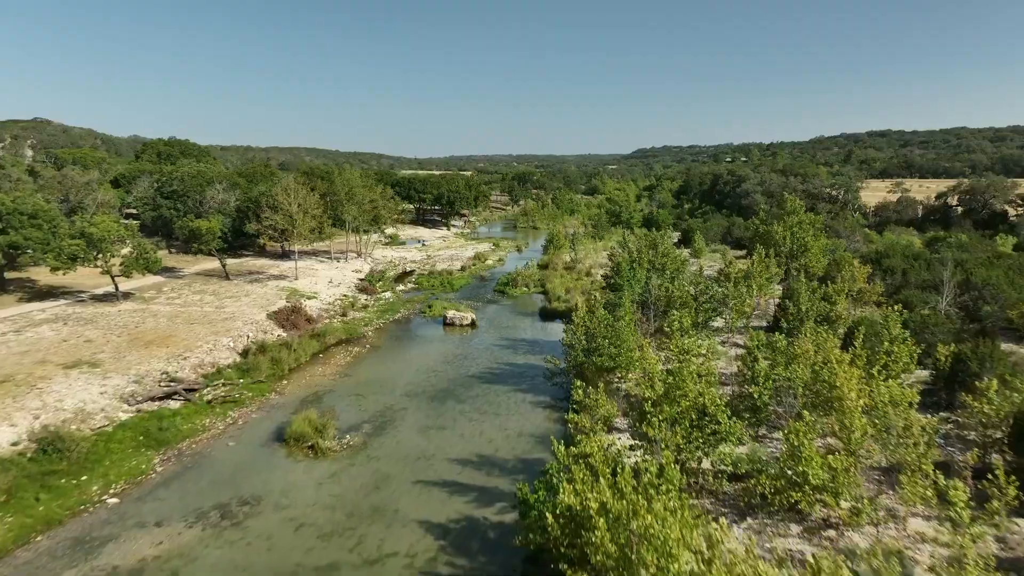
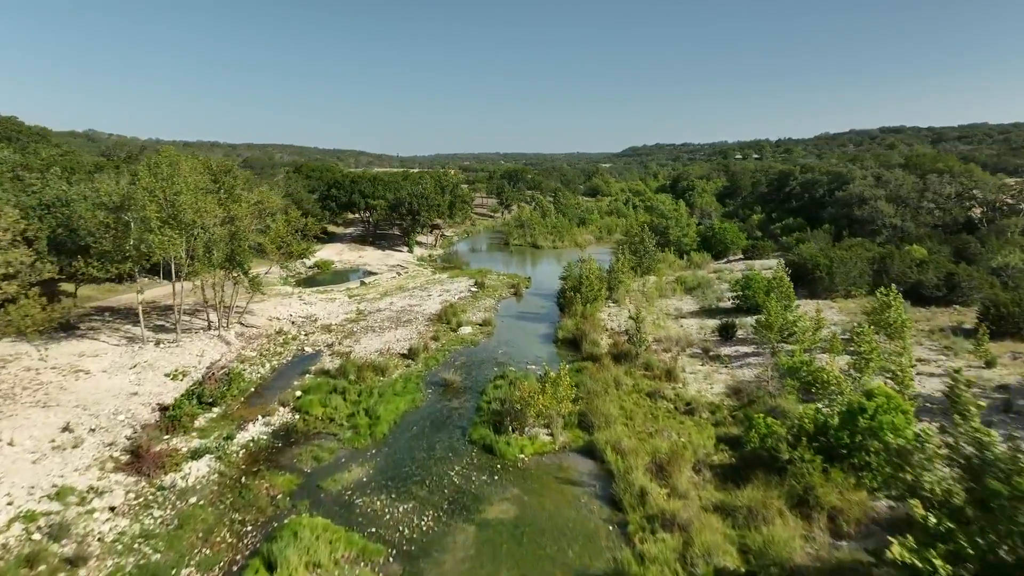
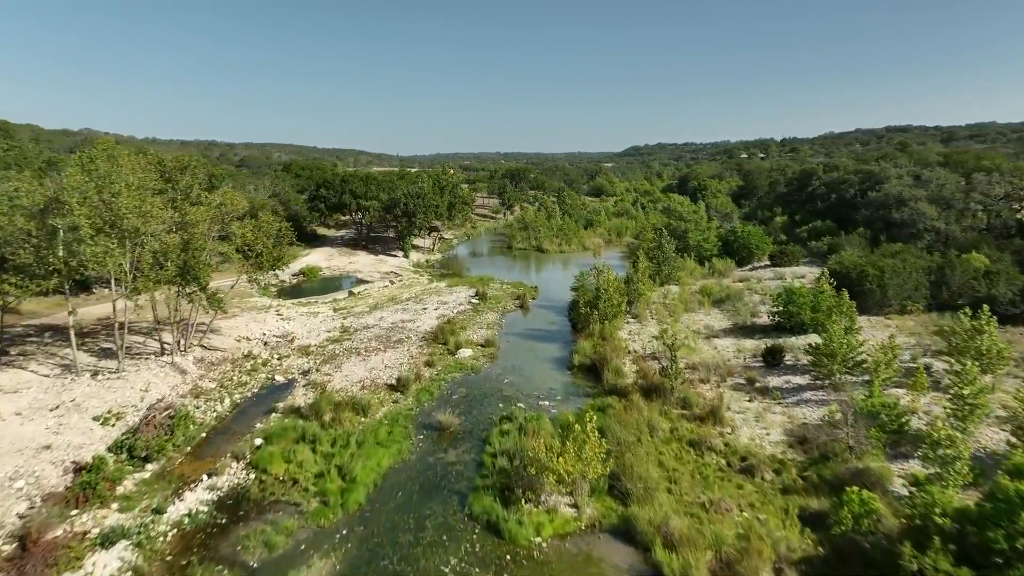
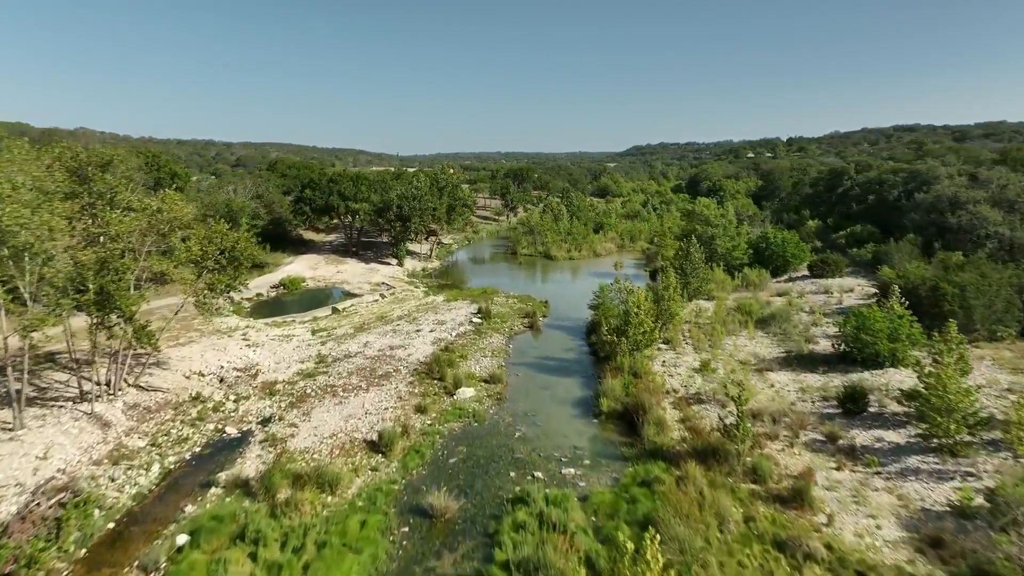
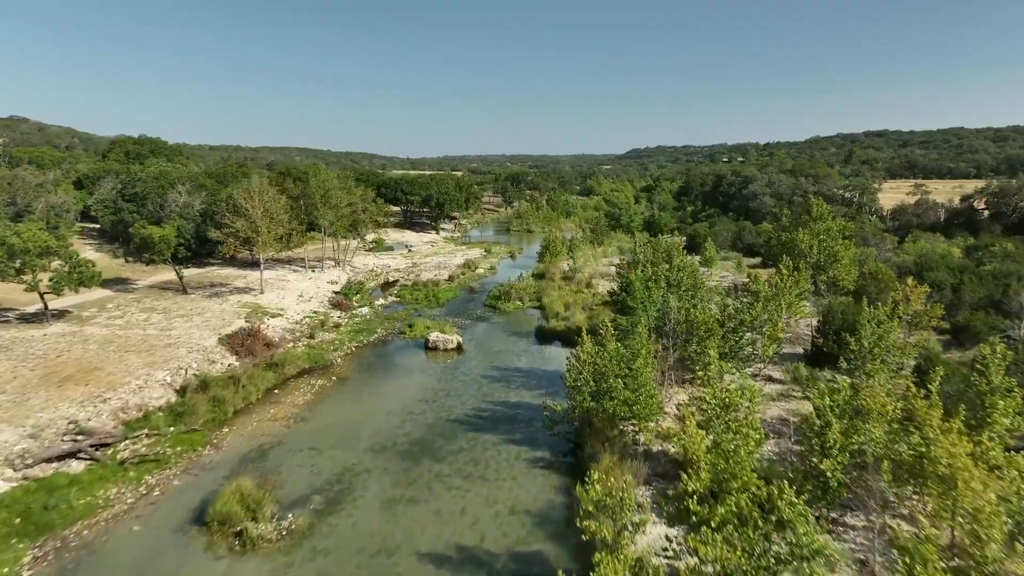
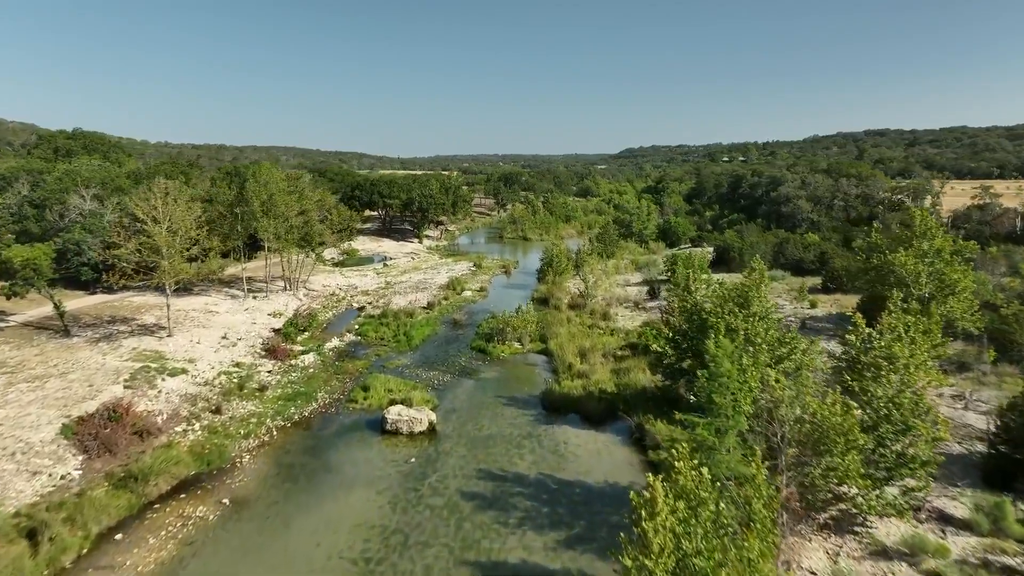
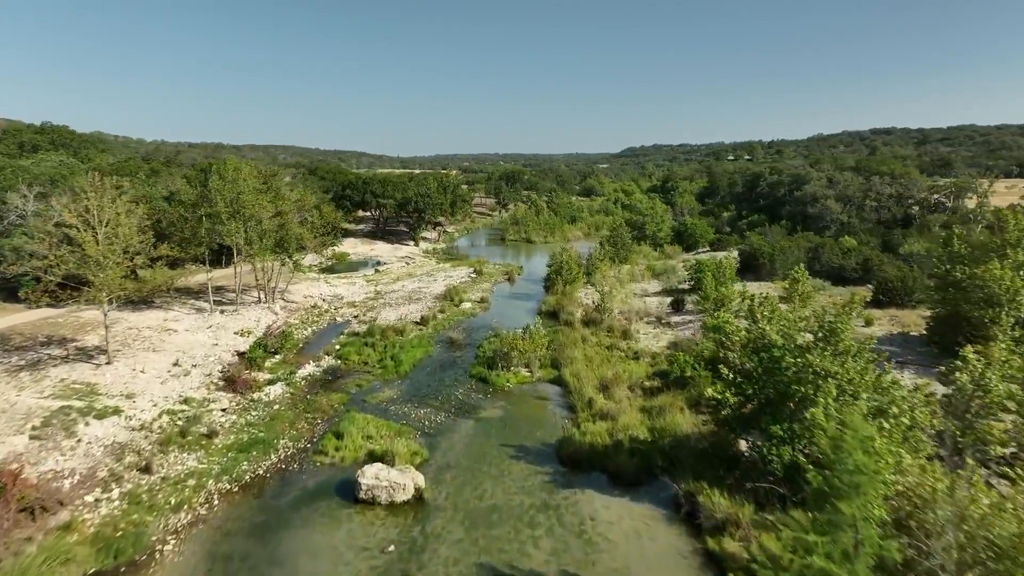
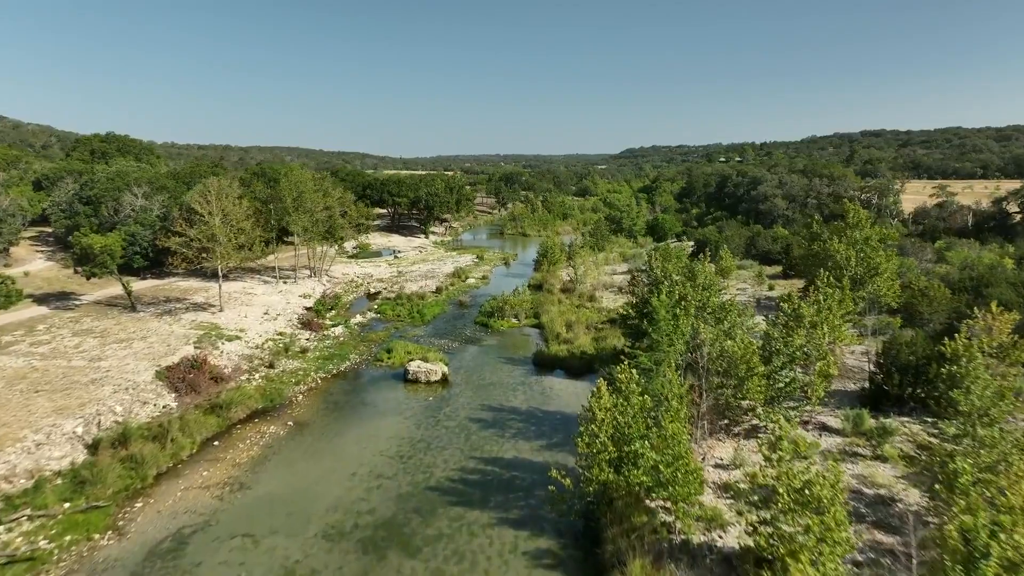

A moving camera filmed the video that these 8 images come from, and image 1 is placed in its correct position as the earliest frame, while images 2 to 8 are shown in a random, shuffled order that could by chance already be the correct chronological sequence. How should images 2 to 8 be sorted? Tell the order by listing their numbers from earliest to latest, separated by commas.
5, 8, 6, 7, 2, 3, 4
